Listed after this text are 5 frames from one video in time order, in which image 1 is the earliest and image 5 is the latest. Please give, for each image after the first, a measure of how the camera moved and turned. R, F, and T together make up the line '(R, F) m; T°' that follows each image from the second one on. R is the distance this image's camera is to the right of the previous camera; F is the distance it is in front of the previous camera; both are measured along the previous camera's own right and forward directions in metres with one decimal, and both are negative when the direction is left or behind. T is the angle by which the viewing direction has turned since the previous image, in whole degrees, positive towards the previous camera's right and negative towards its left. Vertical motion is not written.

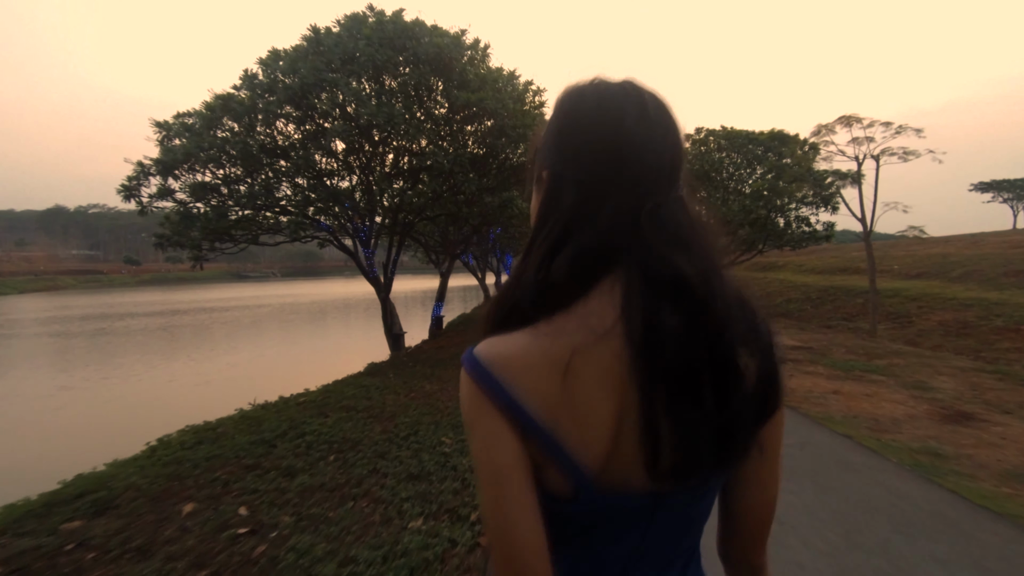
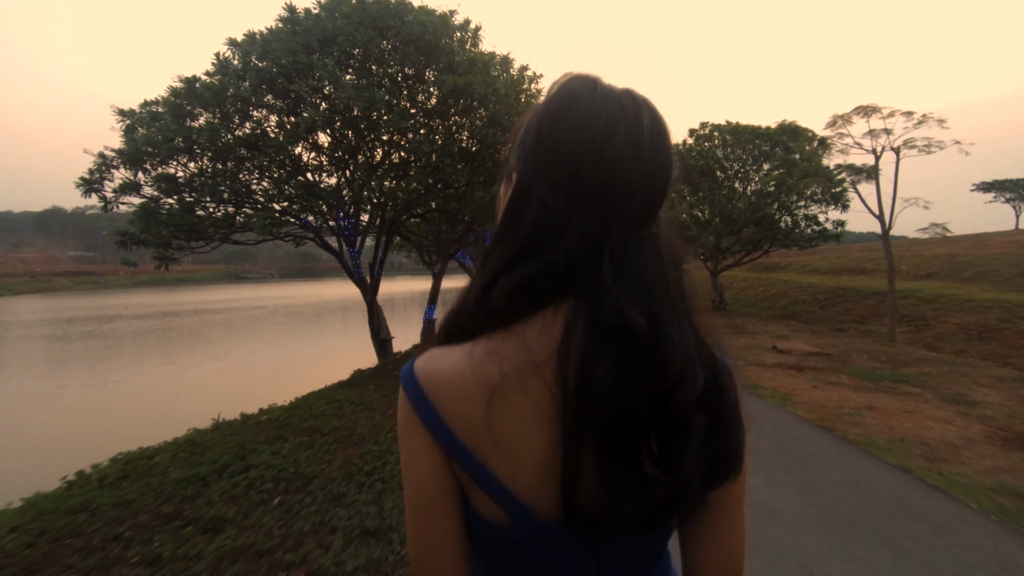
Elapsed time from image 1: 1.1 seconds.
(+0.1, +1.1) m; 0°
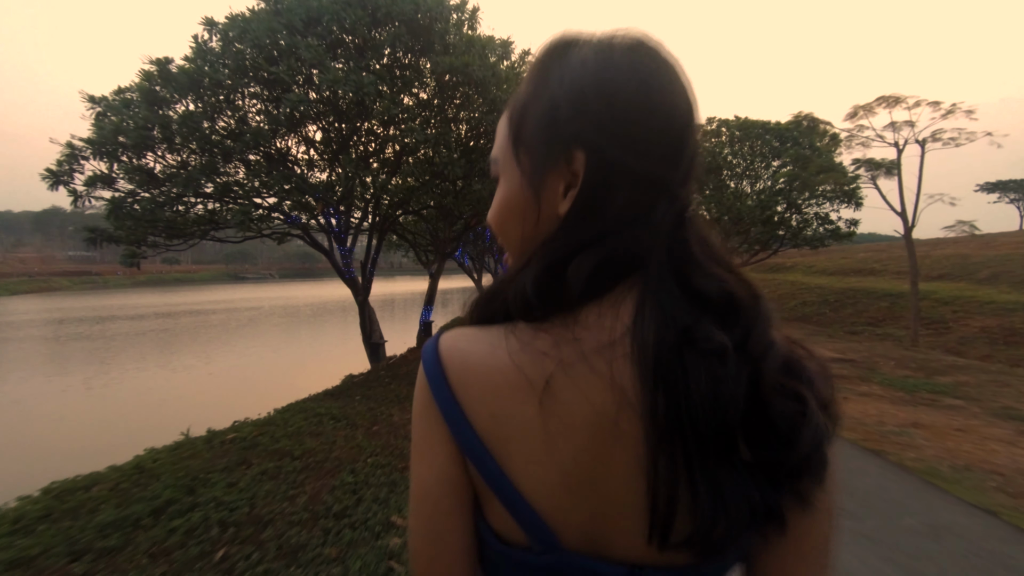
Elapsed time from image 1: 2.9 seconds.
(0.0, +0.9) m; 0°
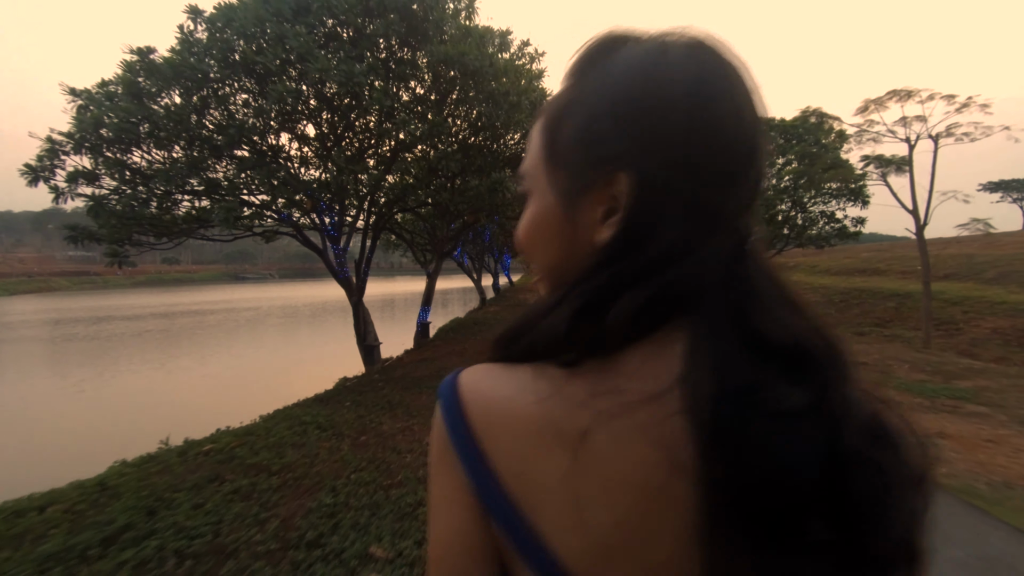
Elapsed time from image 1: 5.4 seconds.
(0.0, +0.5) m; 0°
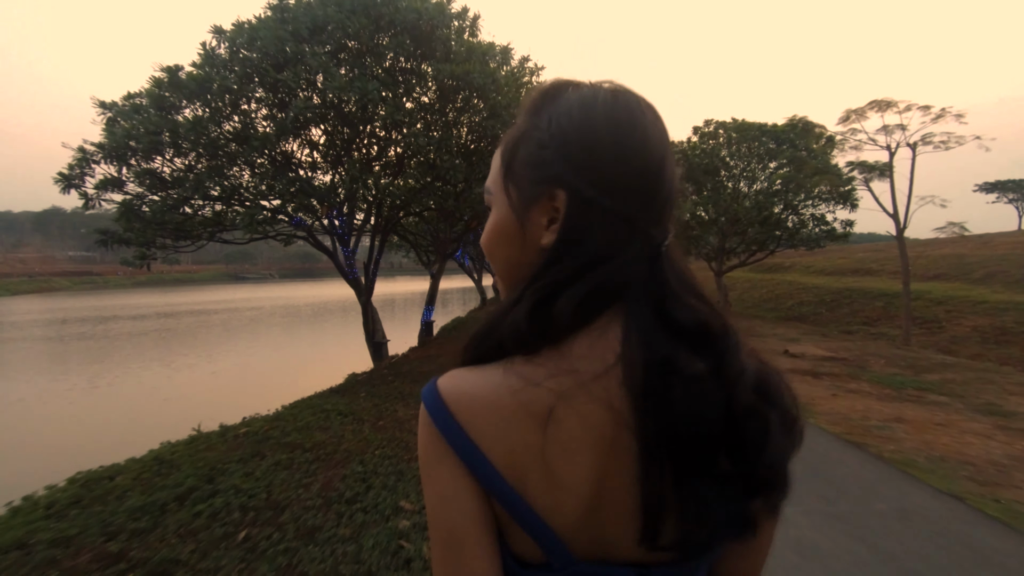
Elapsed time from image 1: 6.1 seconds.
(0.0, -0.8) m; 0°
